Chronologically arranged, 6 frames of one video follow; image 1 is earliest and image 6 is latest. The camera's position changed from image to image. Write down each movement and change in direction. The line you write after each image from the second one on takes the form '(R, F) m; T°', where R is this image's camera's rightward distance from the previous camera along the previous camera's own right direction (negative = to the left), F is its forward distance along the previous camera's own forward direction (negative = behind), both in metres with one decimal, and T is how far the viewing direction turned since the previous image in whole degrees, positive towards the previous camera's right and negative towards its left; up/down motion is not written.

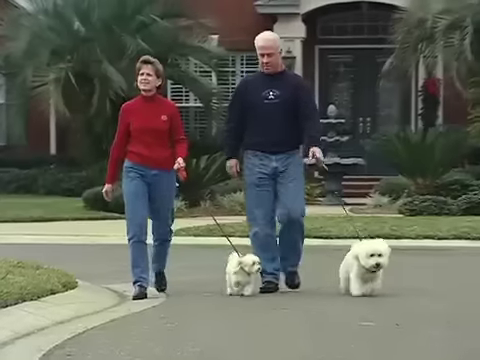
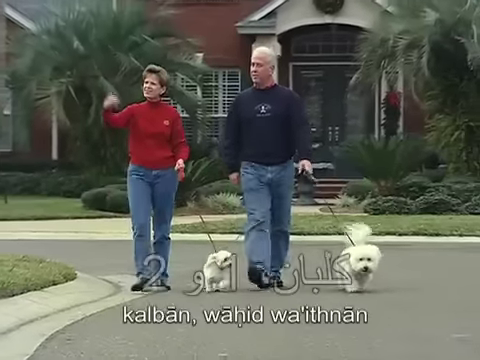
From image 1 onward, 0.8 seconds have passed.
(+0.3, -1.9) m; 0°
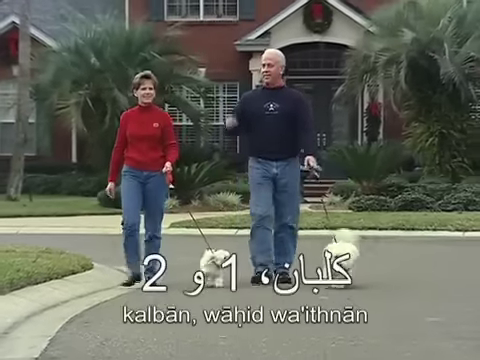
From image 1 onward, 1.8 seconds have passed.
(+0.1, -2.3) m; 0°
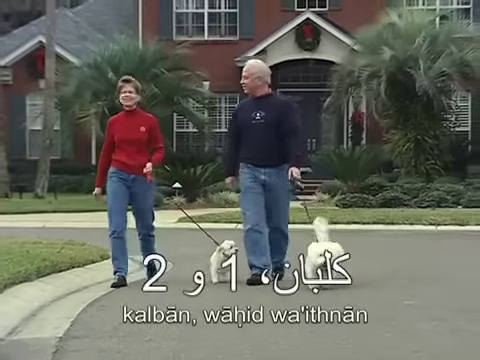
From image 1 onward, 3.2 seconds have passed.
(0.0, -2.8) m; 0°
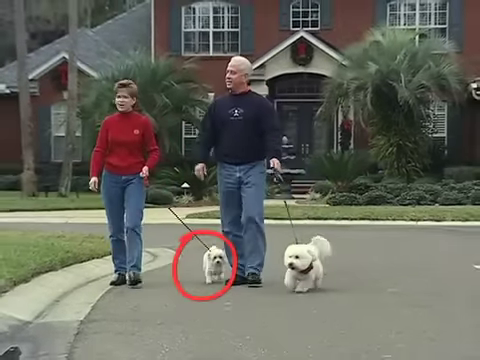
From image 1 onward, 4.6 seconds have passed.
(+0.1, -2.8) m; 0°
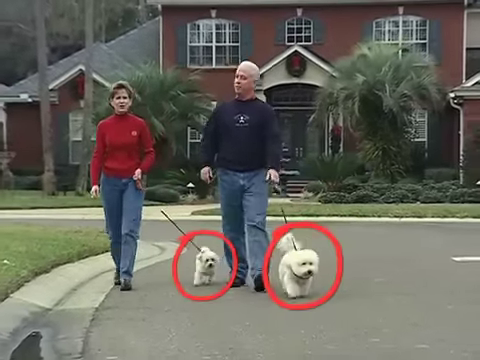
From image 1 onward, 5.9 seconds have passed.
(+0.2, -2.7) m; 0°
